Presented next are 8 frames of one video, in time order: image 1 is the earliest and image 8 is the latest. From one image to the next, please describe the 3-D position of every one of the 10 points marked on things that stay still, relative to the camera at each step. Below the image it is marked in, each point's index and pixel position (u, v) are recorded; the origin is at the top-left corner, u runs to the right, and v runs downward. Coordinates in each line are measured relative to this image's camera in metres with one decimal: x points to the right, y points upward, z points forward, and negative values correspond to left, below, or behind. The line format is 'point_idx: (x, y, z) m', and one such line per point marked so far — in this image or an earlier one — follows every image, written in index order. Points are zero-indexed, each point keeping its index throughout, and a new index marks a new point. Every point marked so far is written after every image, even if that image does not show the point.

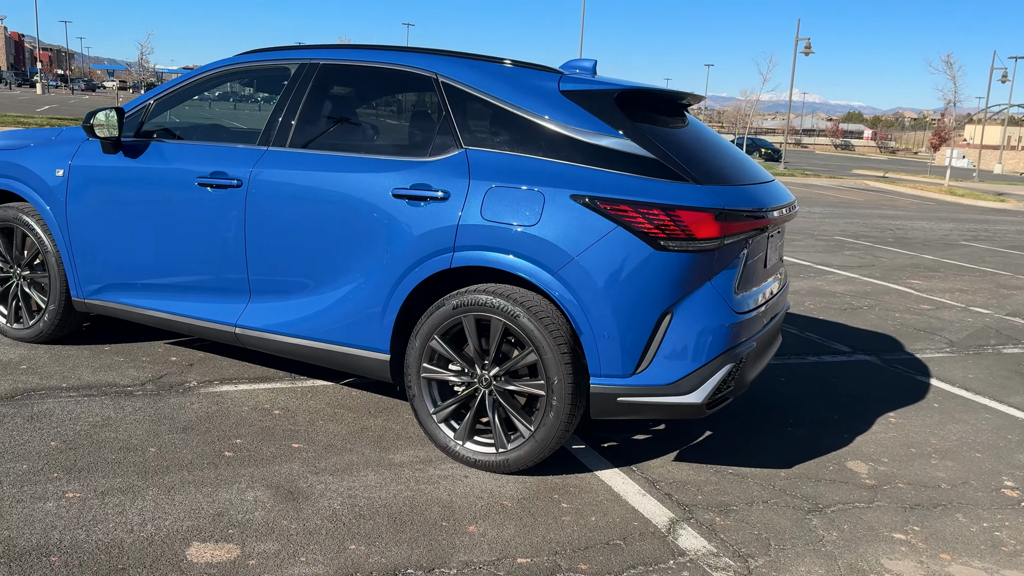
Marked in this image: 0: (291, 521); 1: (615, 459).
0: (-0.7, -0.8, +2.8) m
1: (+0.4, -0.7, +3.5) m
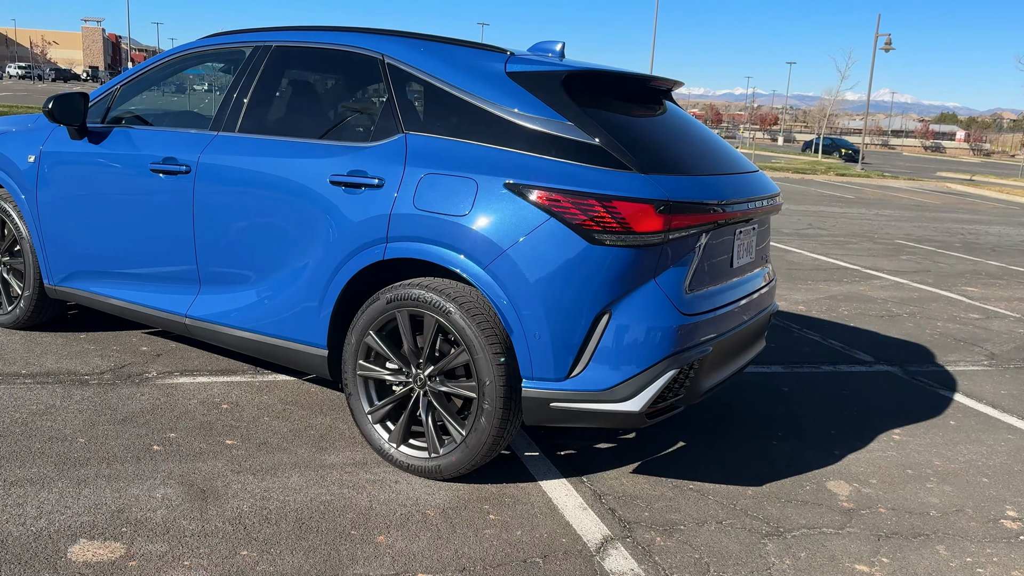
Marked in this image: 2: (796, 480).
0: (-1.0, -0.7, +2.6) m
1: (+0.2, -0.7, +3.2) m
2: (+1.1, -0.7, +3.3) m
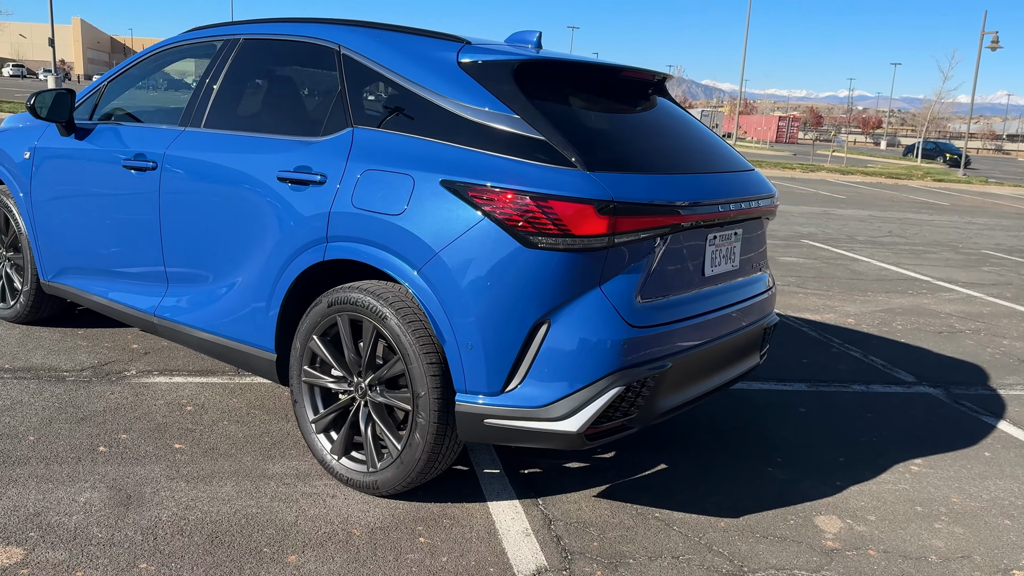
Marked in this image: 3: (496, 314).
0: (-1.2, -0.7, +2.5) m
1: (0.0, -0.7, +3.0) m
2: (+0.9, -0.8, +3.0) m
3: (0.0, -0.1, +2.5) m
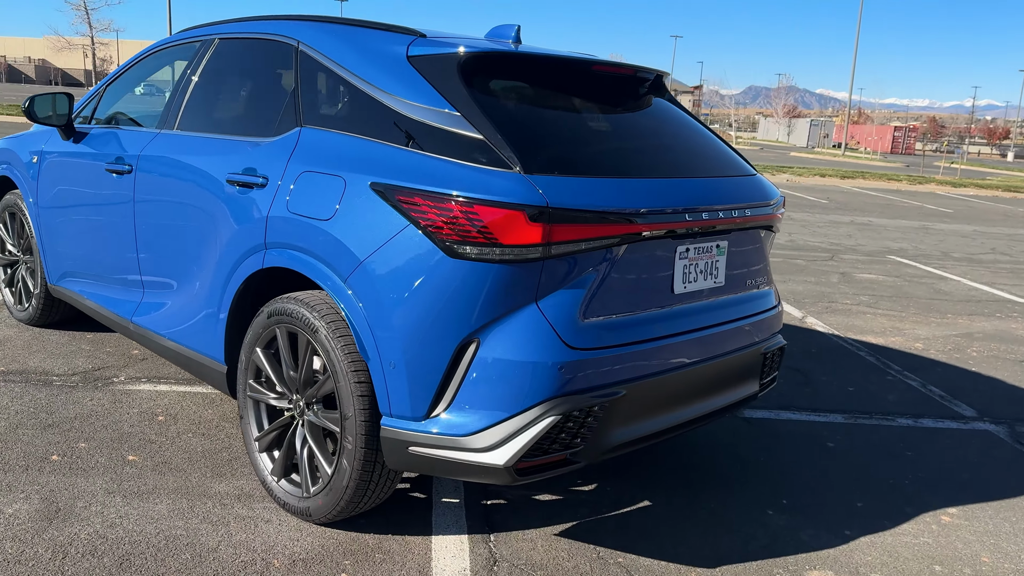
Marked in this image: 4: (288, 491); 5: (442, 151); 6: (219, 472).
0: (-1.4, -0.7, +2.4) m
1: (-0.1, -0.8, +2.8) m
2: (+0.8, -0.9, +2.6) m
3: (-0.2, -0.1, +2.3) m
4: (-0.7, -0.6, +2.7) m
5: (-0.2, +0.4, +2.4) m
6: (-1.0, -0.6, +2.9) m
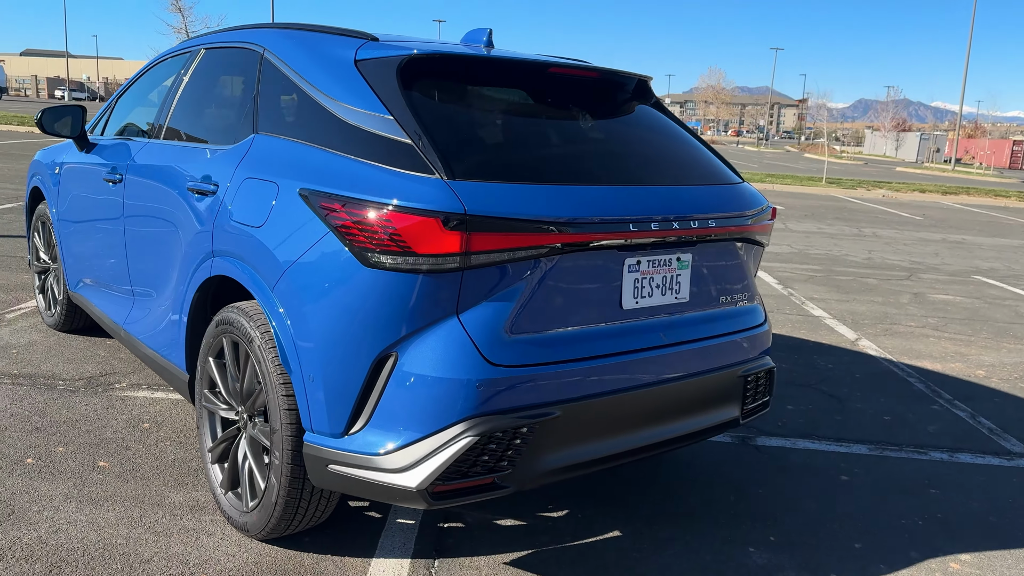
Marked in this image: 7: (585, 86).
0: (-1.6, -0.7, +2.5) m
1: (-0.3, -0.8, +2.6) m
2: (+0.6, -0.9, +2.4) m
3: (-0.4, -0.1, +2.2) m
4: (-0.8, -0.7, +2.6) m
5: (-0.4, +0.3, +2.3) m
6: (-1.1, -0.7, +2.9) m
7: (+0.2, +0.7, +2.8) m
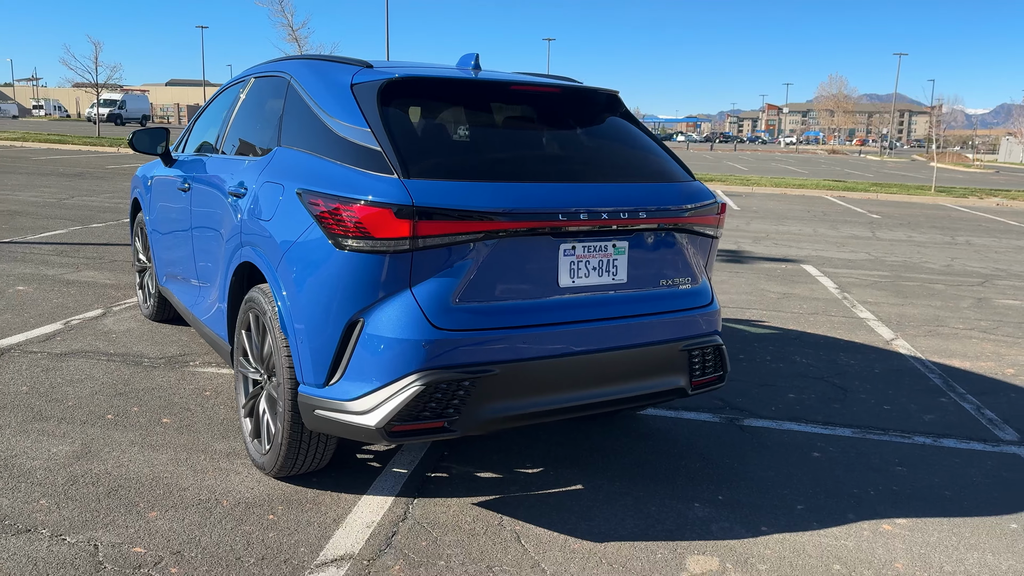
0: (-1.7, -0.7, +3.1) m
1: (-0.4, -0.7, +3.1) m
2: (+0.5, -0.8, +2.8) m
3: (-0.6, -0.1, +2.7) m
4: (-1.0, -0.6, +3.2) m
5: (-0.5, +0.4, +2.8) m
6: (-1.2, -0.6, +3.5) m
7: (+0.1, +0.7, +3.3) m
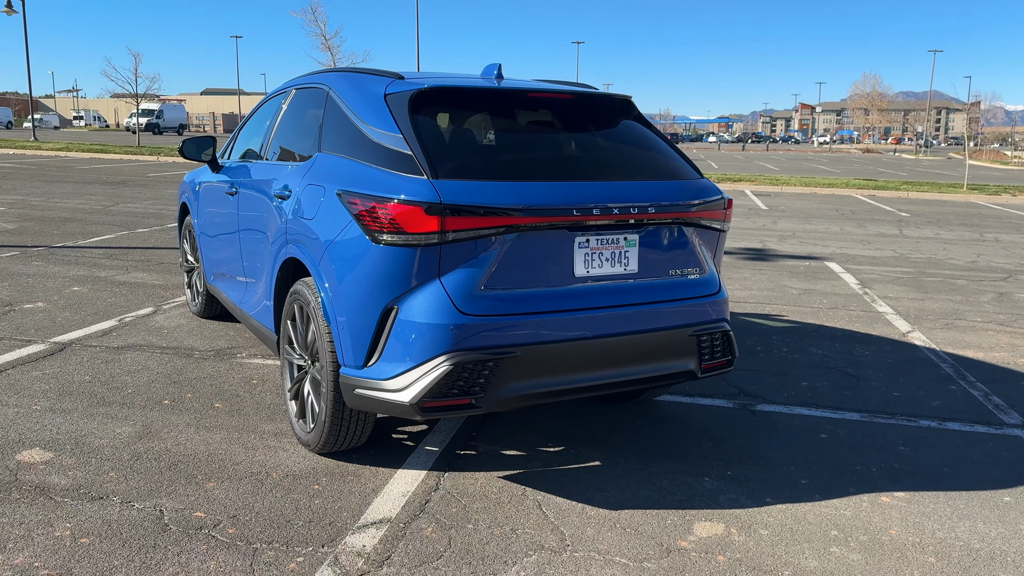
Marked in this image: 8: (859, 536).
0: (-1.6, -0.7, +3.5) m
1: (-0.3, -0.7, +3.4) m
2: (+0.5, -0.8, +3.0) m
3: (-0.5, 0.0, +3.0) m
4: (-0.9, -0.6, +3.5) m
5: (-0.5, +0.4, +3.1) m
6: (-1.1, -0.6, +3.9) m
7: (+0.2, +0.7, +3.5) m
8: (+1.2, -0.8, +2.9) m
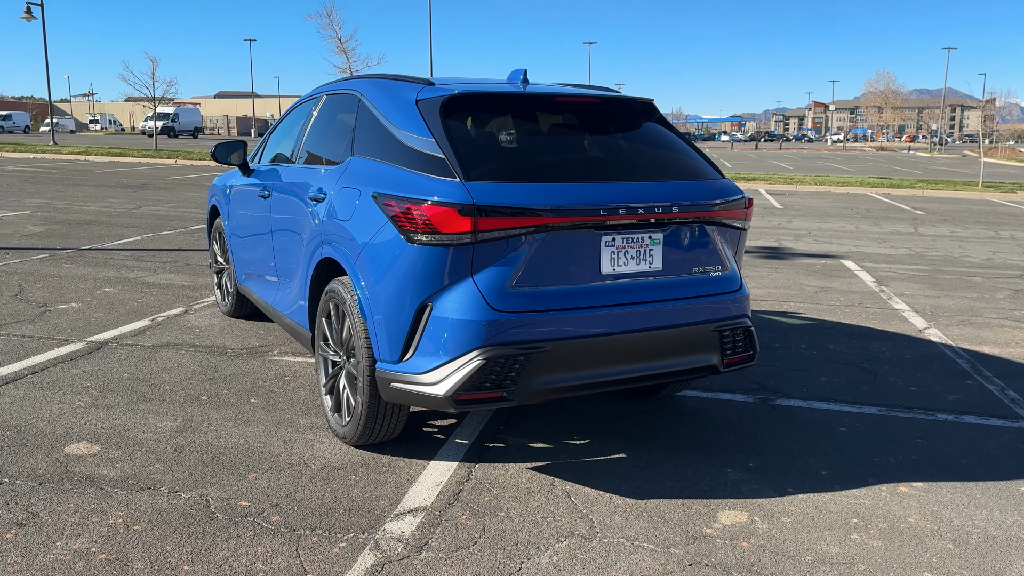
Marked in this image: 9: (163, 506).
0: (-1.5, -0.7, +3.6) m
1: (-0.2, -0.7, +3.5) m
2: (+0.6, -0.8, +3.2) m
3: (-0.4, 0.0, +3.1) m
4: (-0.7, -0.6, +3.6) m
5: (-0.3, +0.5, +3.2) m
6: (-1.0, -0.6, +4.0) m
7: (+0.3, +0.8, +3.6) m
8: (+1.3, -0.8, +3.0) m
9: (-1.2, -0.8, +3.0) m
